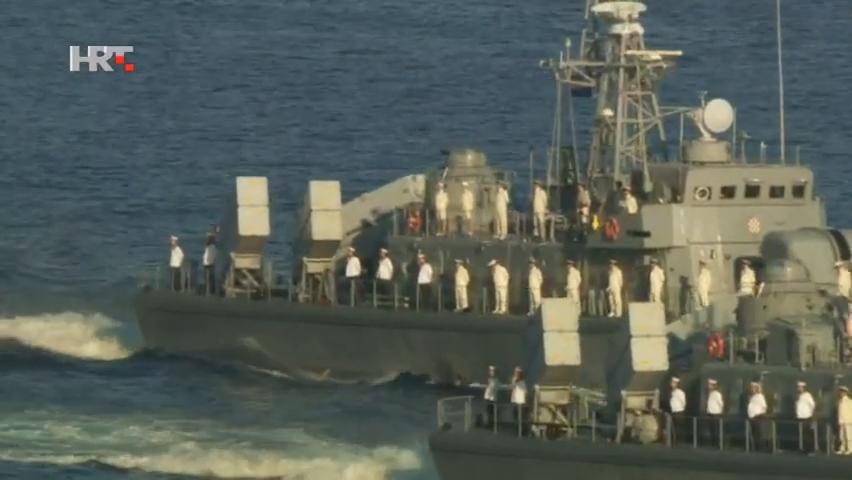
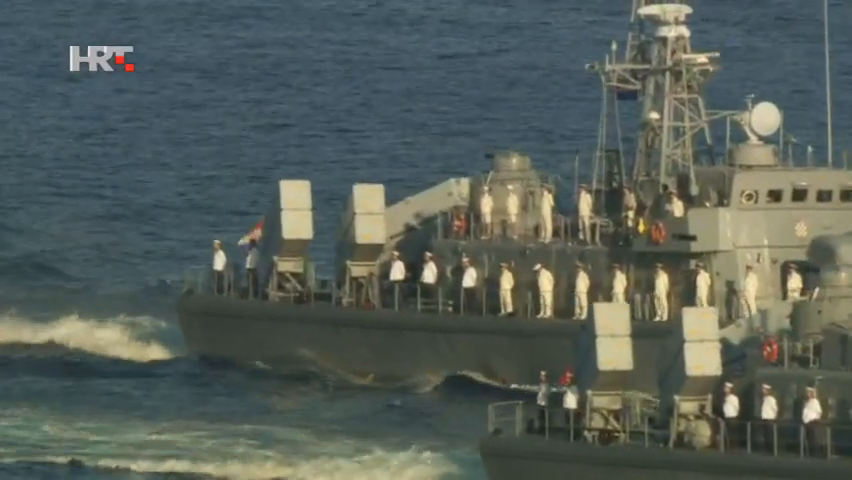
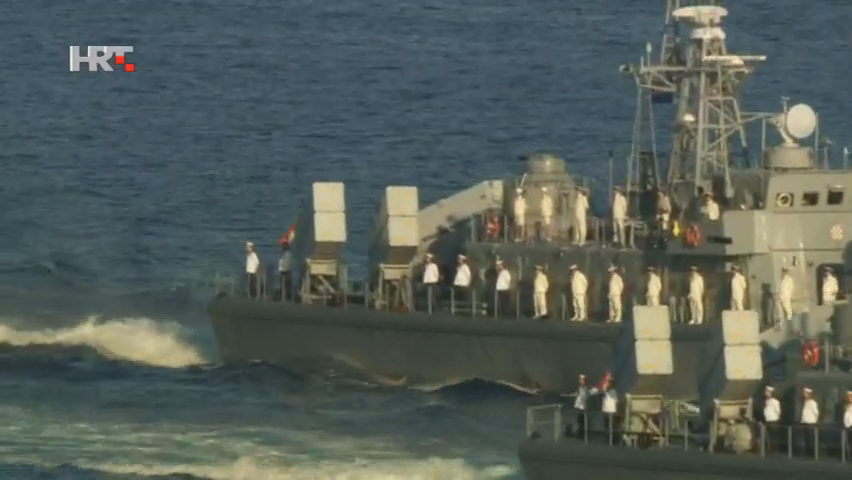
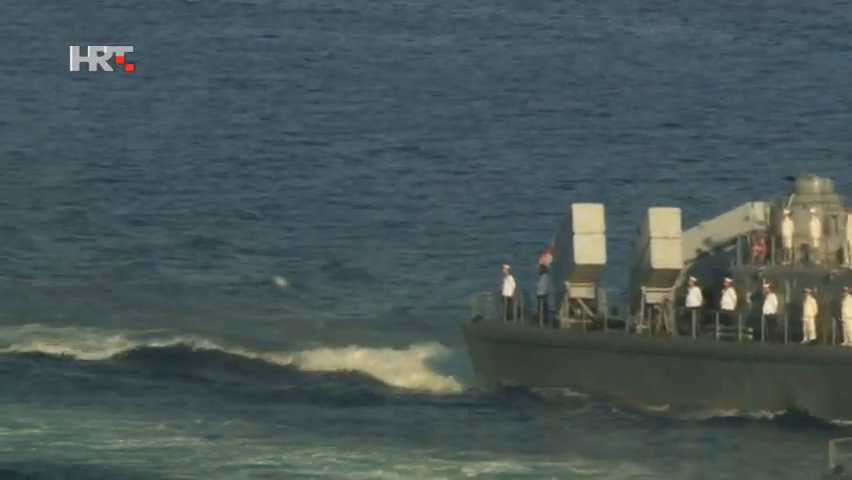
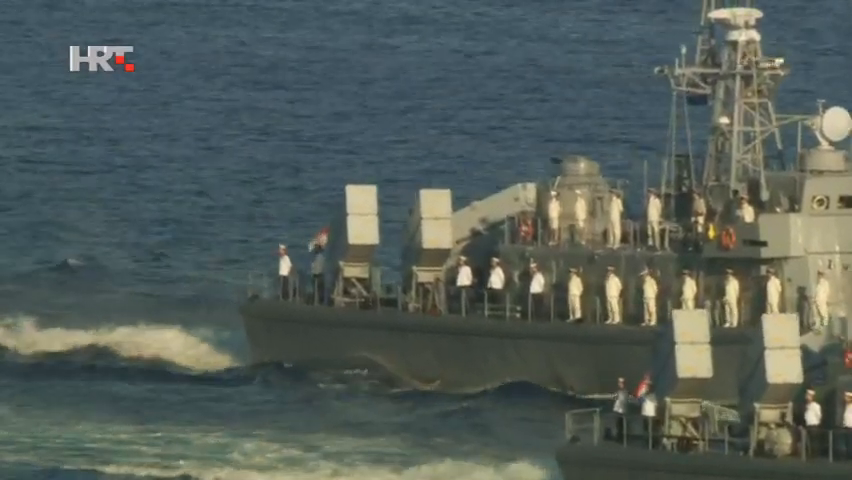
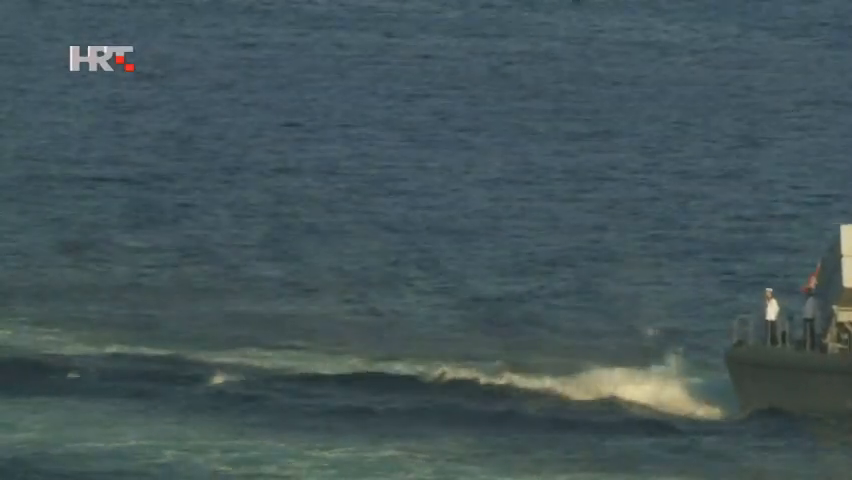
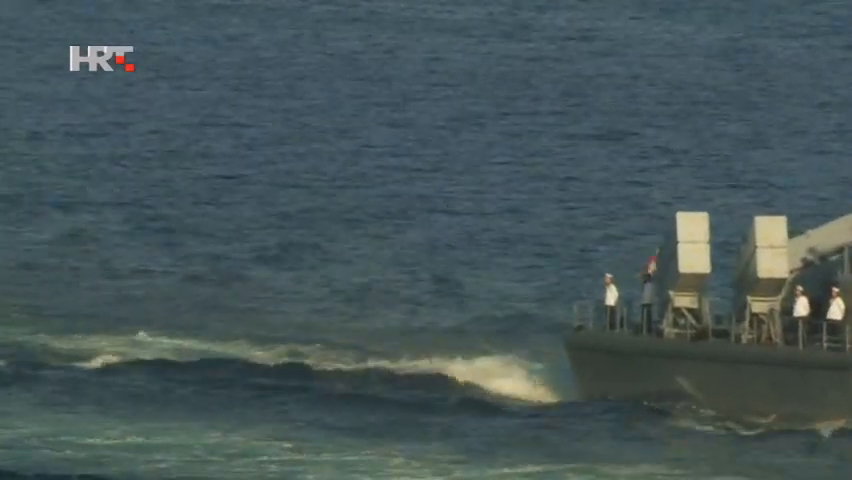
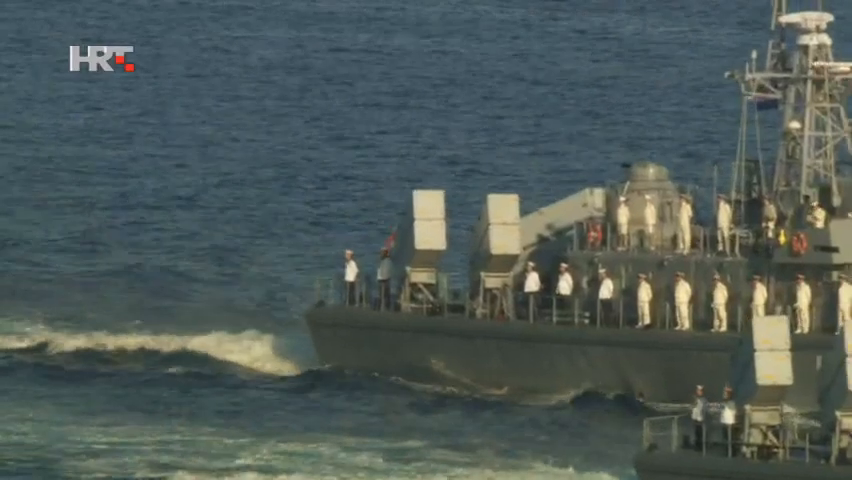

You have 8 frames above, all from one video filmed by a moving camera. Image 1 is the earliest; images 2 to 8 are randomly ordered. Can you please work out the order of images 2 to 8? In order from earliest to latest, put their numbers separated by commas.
2, 3, 5, 8, 4, 7, 6
